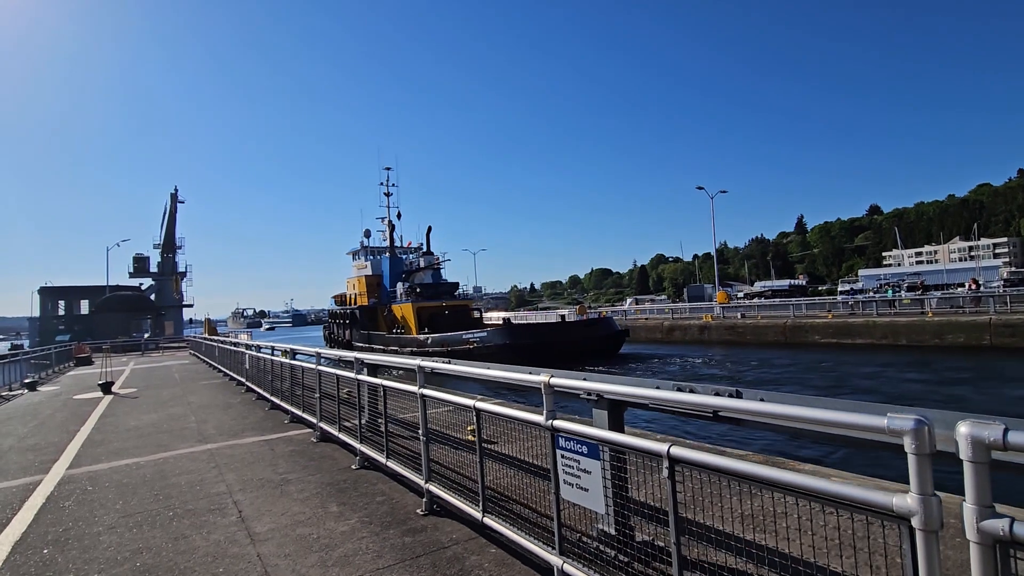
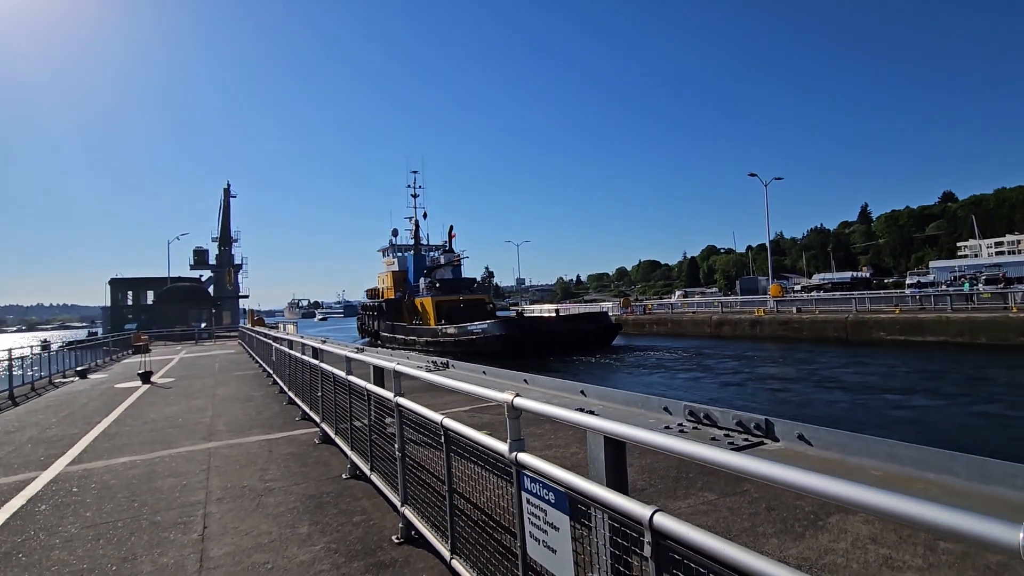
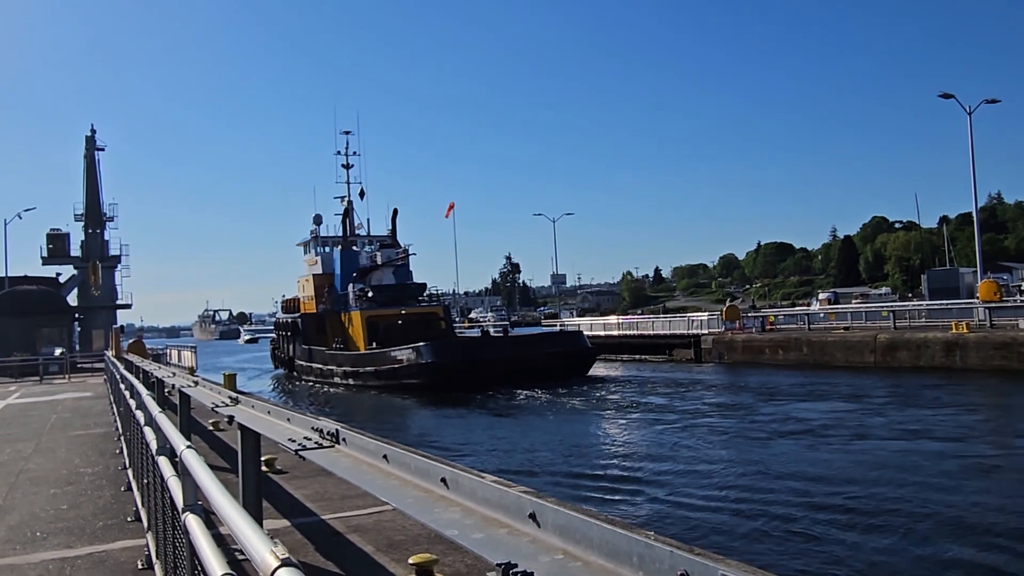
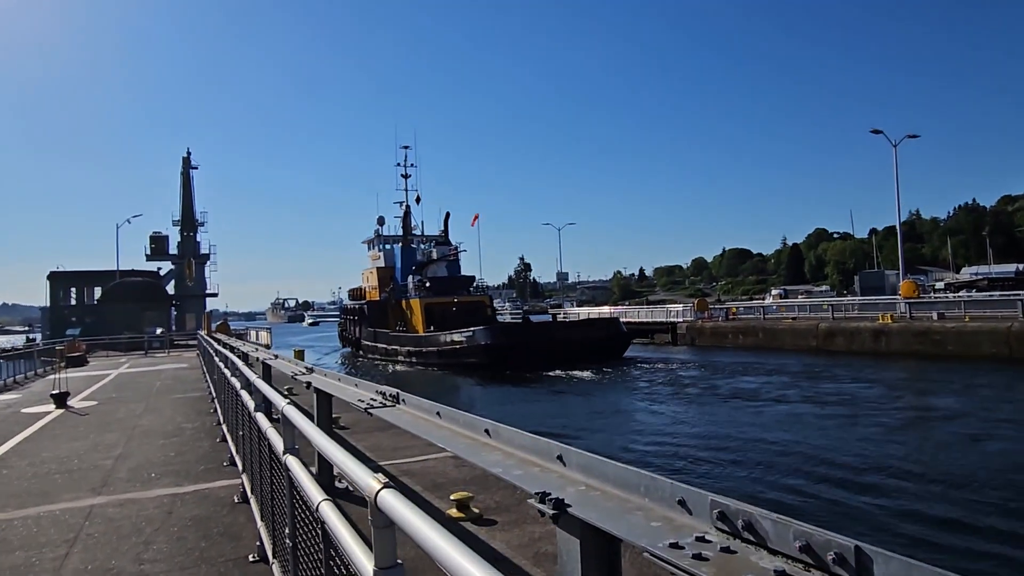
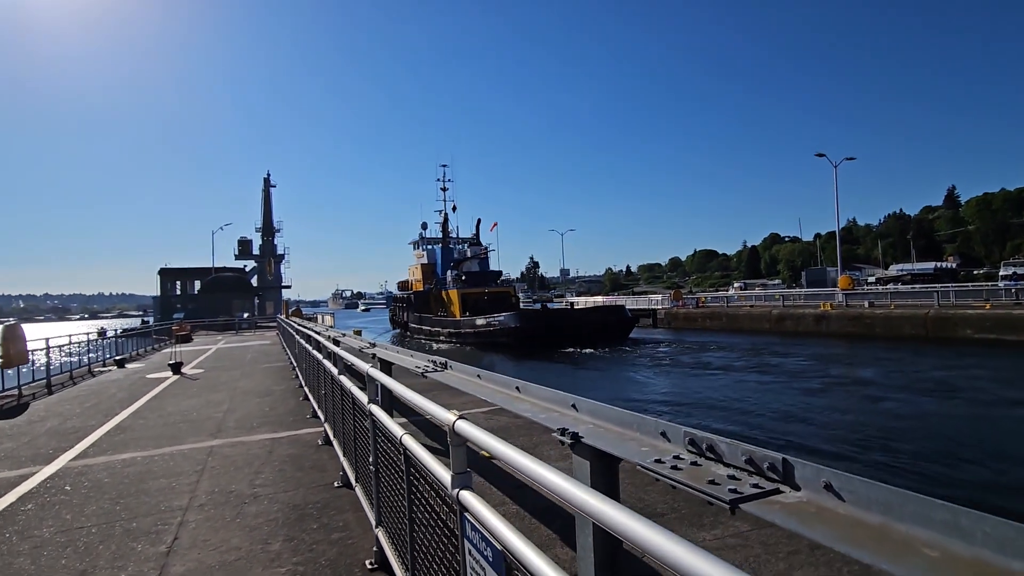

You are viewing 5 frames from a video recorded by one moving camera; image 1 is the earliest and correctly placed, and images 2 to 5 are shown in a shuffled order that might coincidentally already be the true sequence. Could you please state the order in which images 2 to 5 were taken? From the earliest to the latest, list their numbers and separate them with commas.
2, 5, 4, 3
